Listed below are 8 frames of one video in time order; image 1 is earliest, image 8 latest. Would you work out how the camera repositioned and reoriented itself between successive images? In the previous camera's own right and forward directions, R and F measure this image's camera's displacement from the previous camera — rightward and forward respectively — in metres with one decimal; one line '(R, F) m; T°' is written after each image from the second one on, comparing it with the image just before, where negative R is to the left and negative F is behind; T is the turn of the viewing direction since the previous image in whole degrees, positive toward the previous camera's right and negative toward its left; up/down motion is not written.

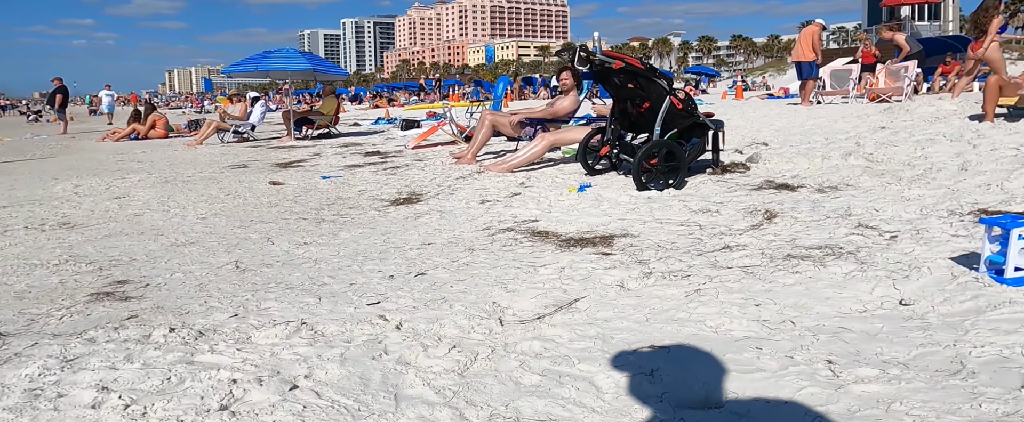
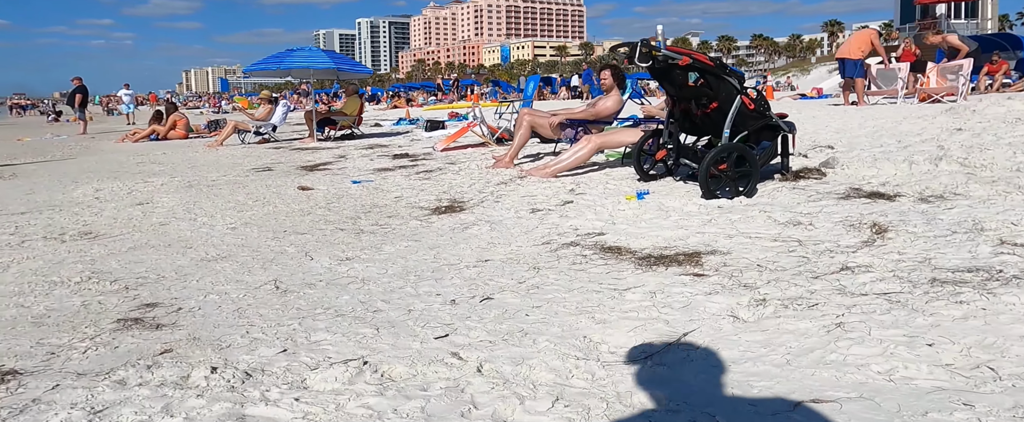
(-0.3, +0.4) m; -1°
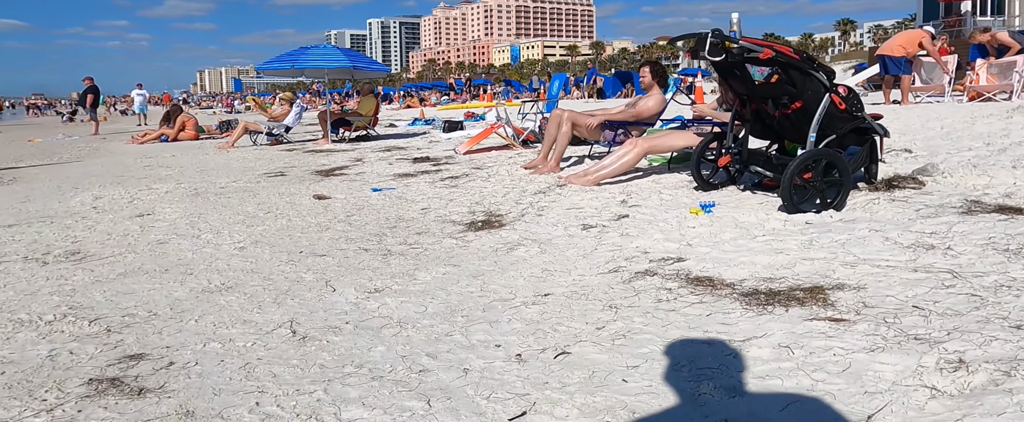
(-0.3, +0.7) m; -1°
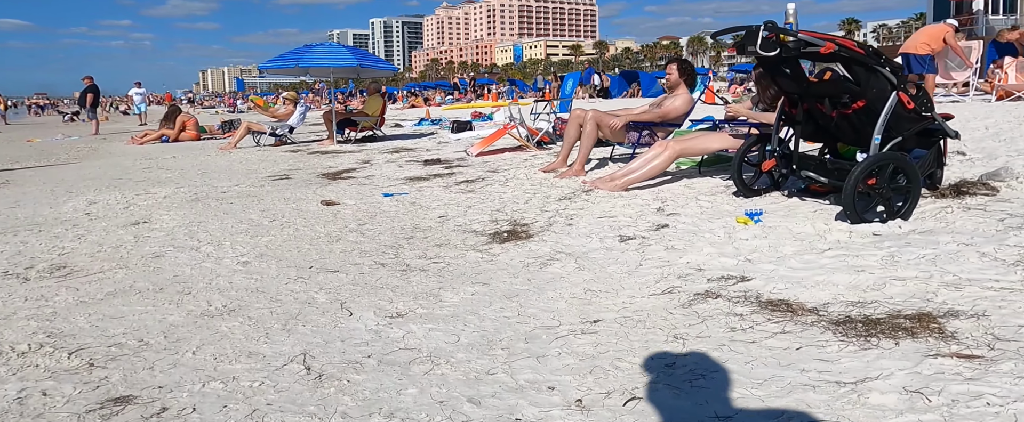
(-0.2, +0.4) m; 0°
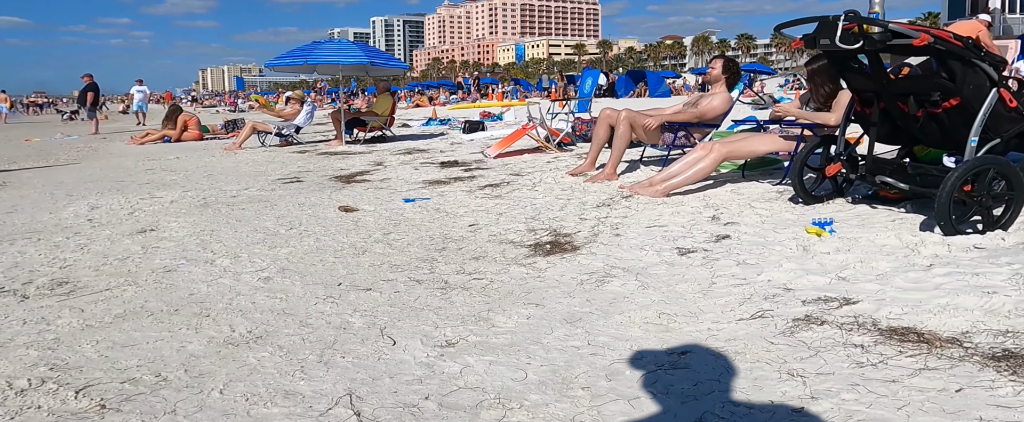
(-0.3, +0.4) m; 0°
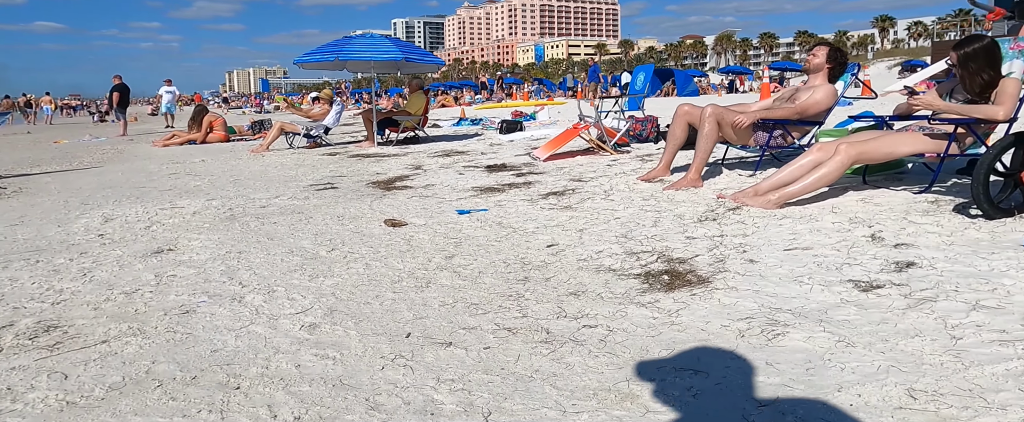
(-0.4, +0.9) m; -2°
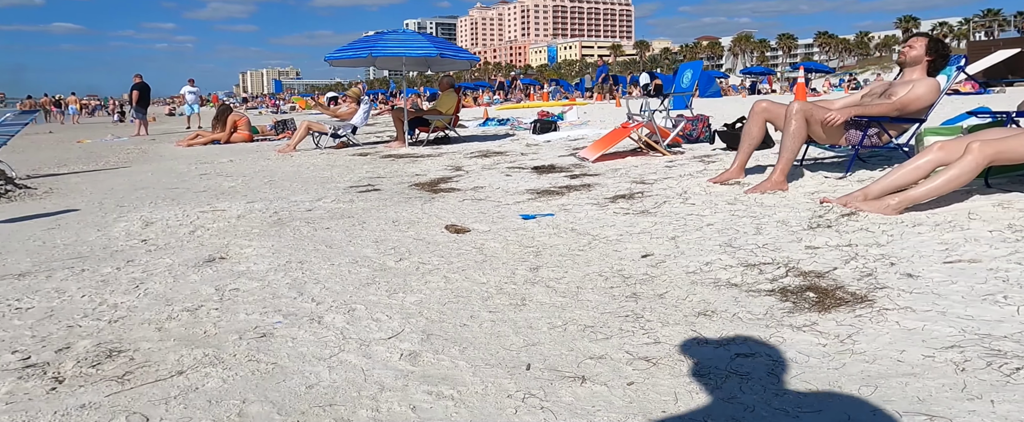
(-0.5, +0.4) m; -1°
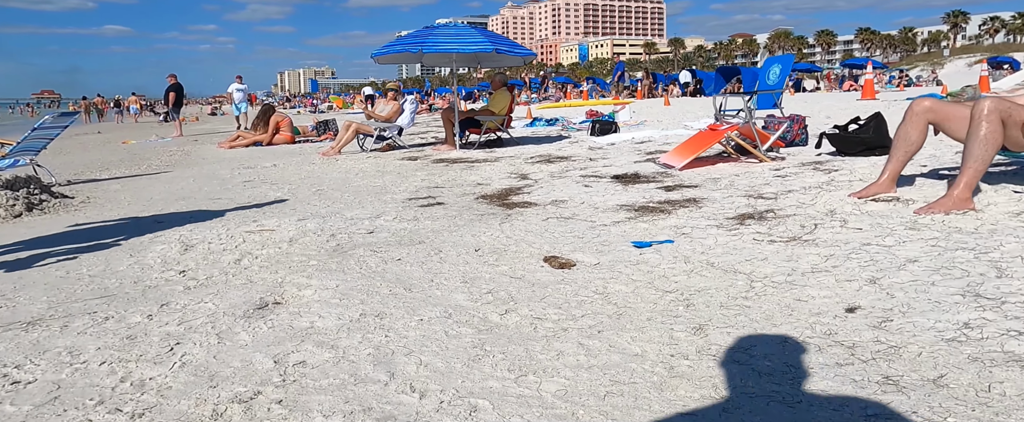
(-0.5, +1.0) m; -3°
